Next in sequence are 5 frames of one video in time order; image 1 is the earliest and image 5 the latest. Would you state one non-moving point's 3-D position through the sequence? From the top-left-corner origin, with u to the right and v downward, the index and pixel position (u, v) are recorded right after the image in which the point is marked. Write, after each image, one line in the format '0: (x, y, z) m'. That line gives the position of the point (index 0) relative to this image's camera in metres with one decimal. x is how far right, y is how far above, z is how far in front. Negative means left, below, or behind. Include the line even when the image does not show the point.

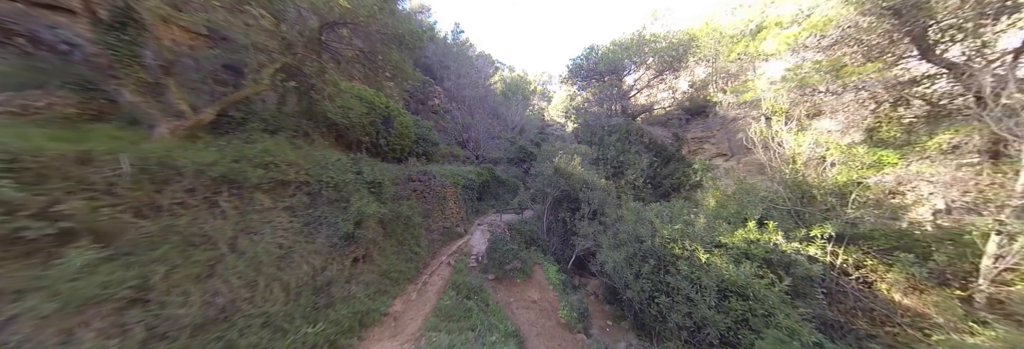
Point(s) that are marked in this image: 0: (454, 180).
0: (-2.7, -0.3, +9.7) m
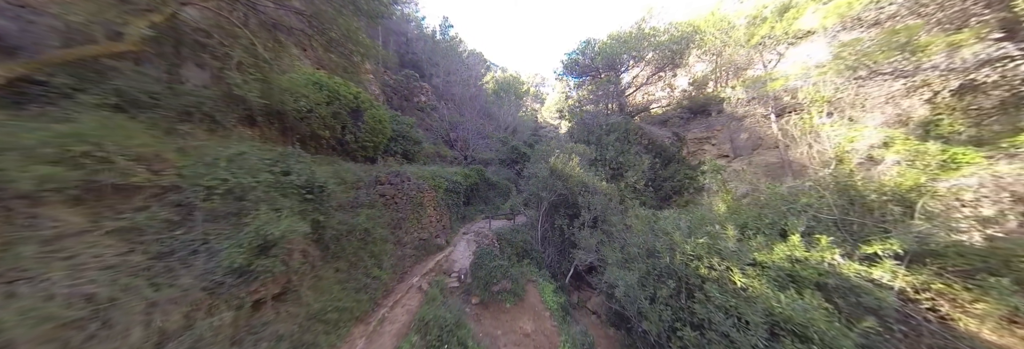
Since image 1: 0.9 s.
0: (-3.1, -0.4, +8.5) m
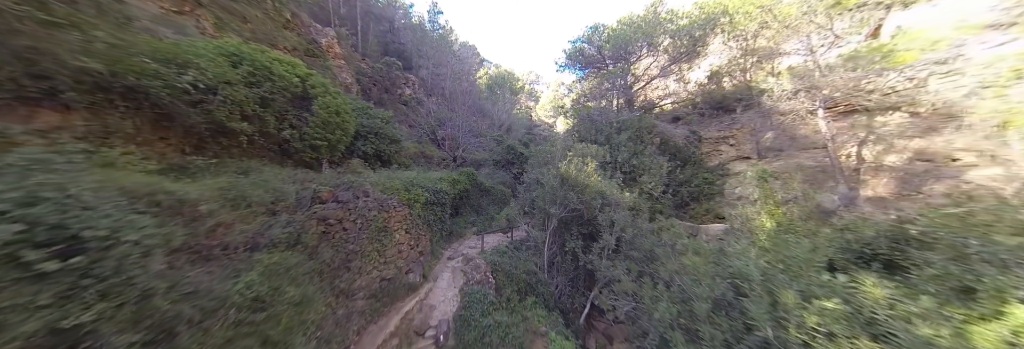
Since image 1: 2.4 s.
0: (-3.1, -0.6, +6.5) m
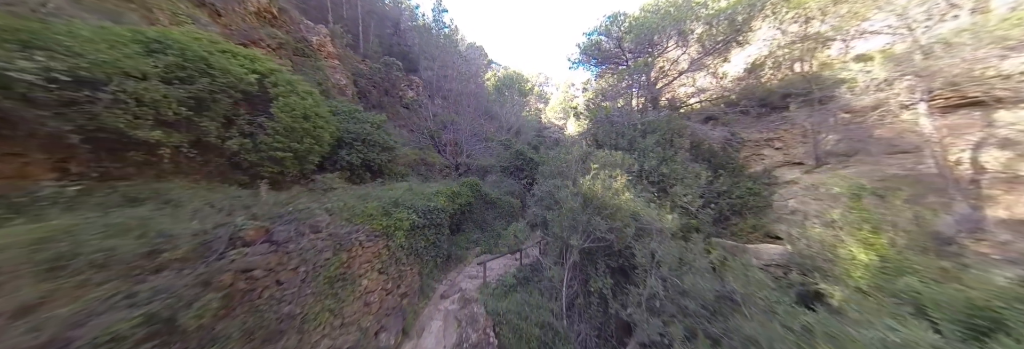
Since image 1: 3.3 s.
0: (-2.9, -1.1, +5.1) m
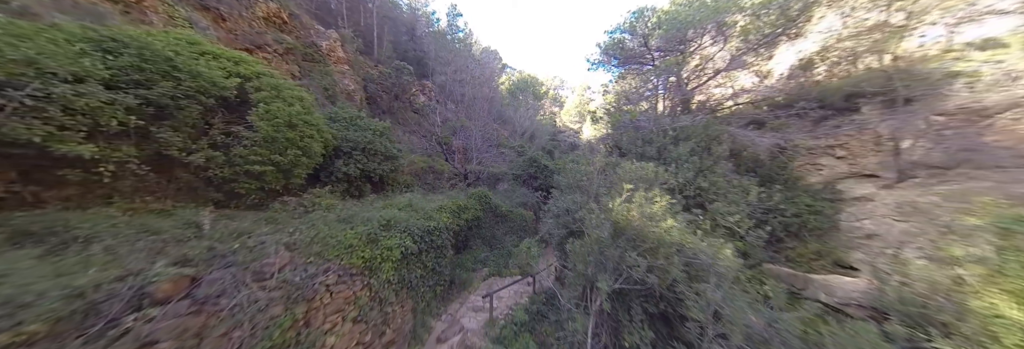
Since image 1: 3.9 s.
0: (-2.7, -1.5, +4.2) m
